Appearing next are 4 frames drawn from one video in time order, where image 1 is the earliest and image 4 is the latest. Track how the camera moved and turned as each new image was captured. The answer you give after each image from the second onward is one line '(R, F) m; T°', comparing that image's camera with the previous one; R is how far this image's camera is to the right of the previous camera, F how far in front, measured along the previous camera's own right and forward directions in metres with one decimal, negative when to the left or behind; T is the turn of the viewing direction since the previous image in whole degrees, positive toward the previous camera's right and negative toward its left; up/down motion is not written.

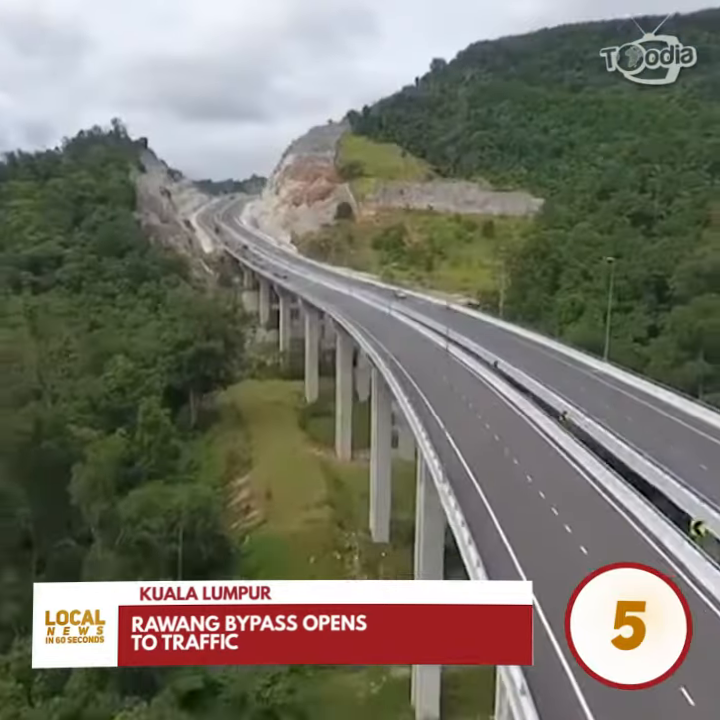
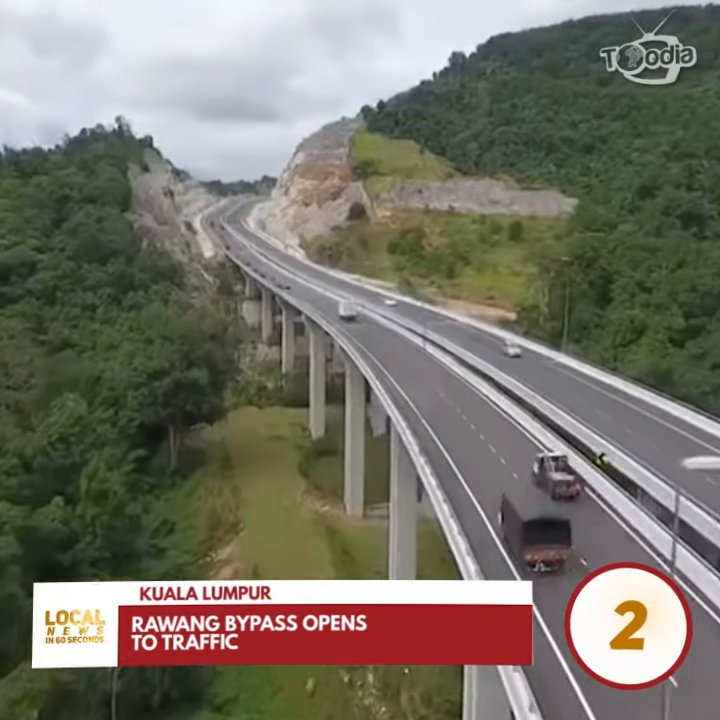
(0.0, +2.5) m; -1°
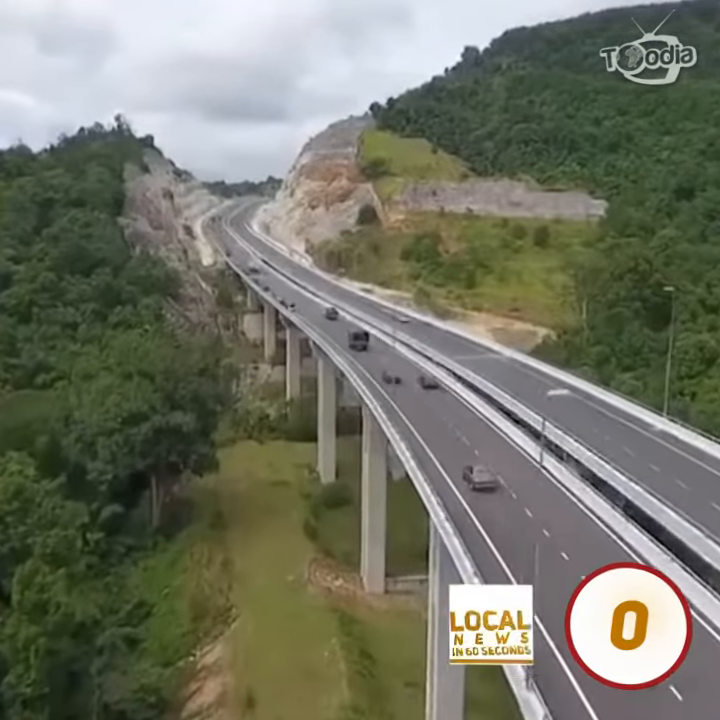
(-0.1, +2.0) m; 0°
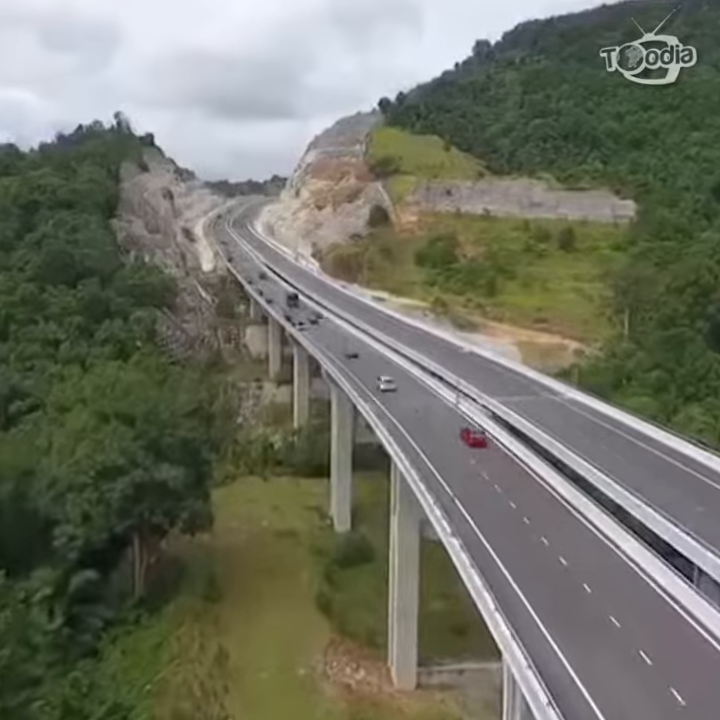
(-0.2, +1.6) m; 0°
